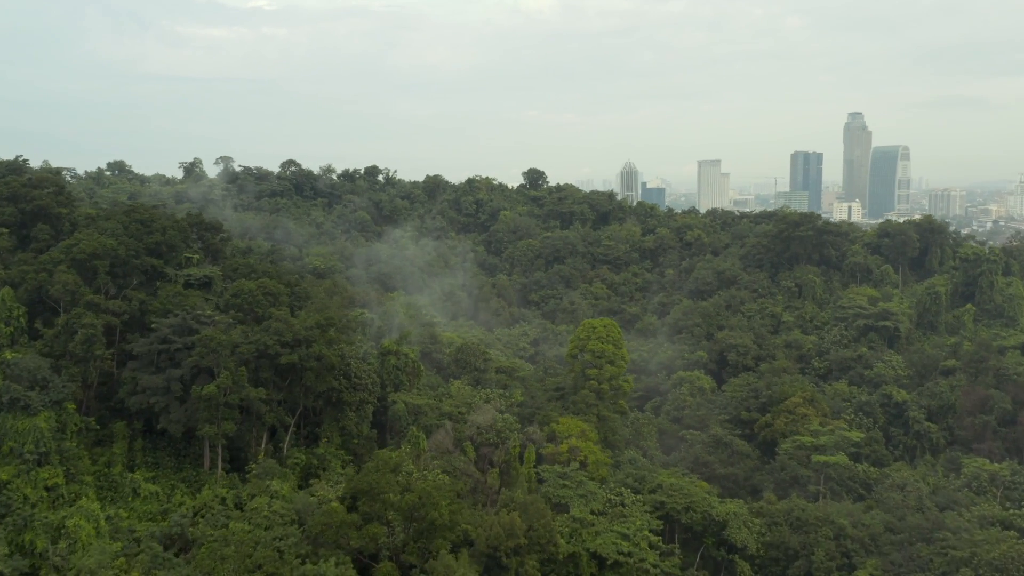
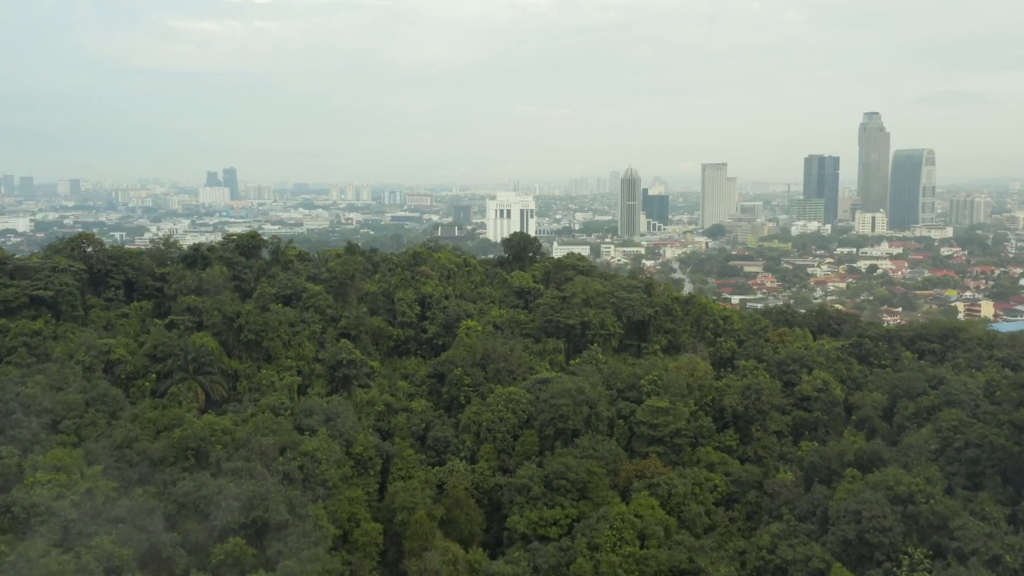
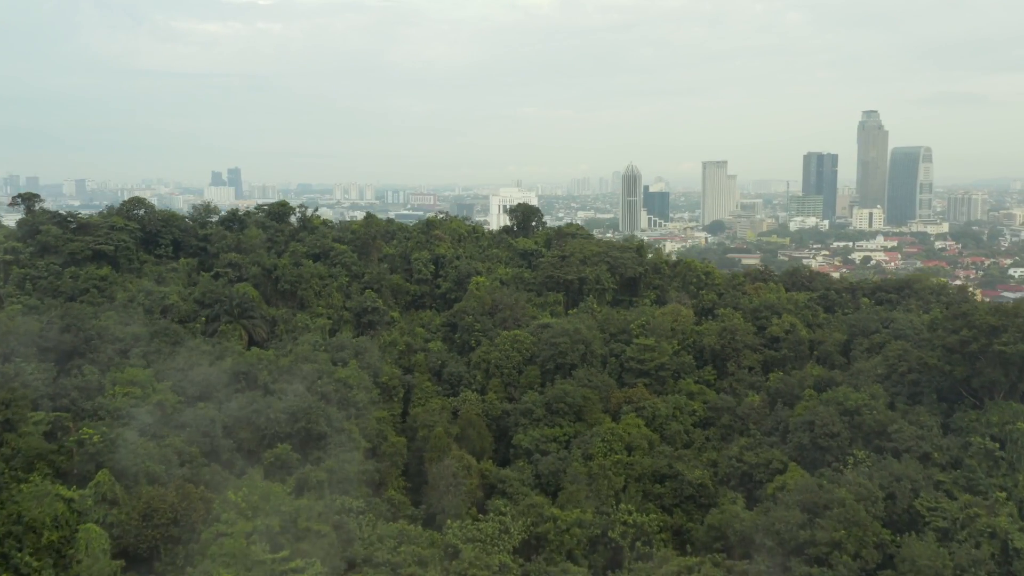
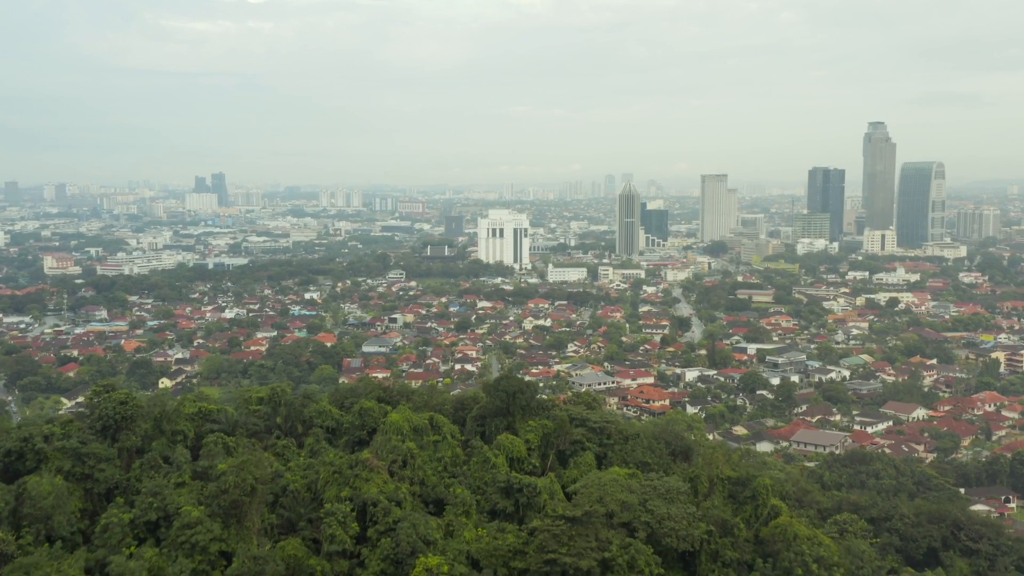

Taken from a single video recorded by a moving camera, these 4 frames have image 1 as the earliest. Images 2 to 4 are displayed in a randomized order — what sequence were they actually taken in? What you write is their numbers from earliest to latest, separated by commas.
3, 2, 4
